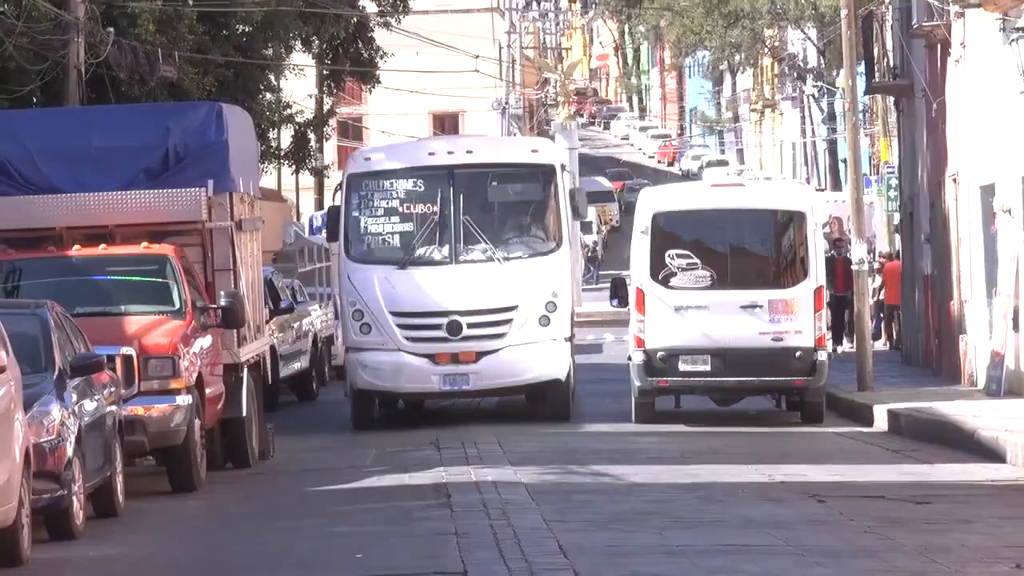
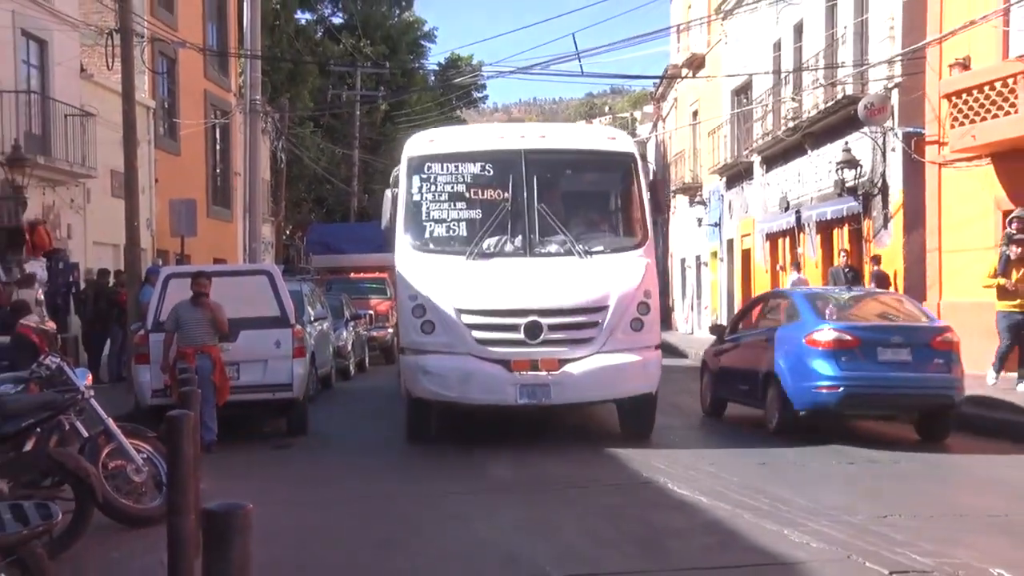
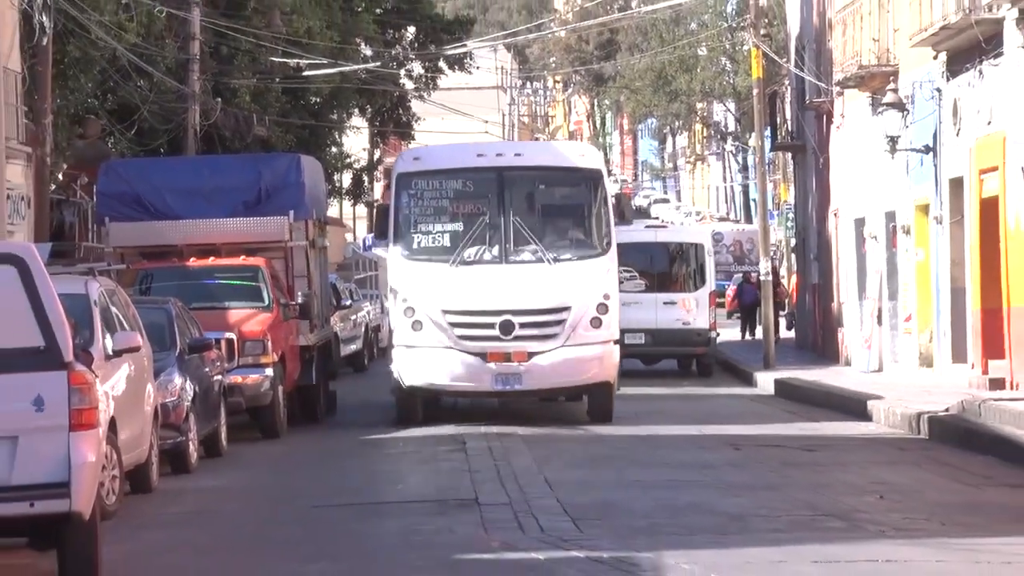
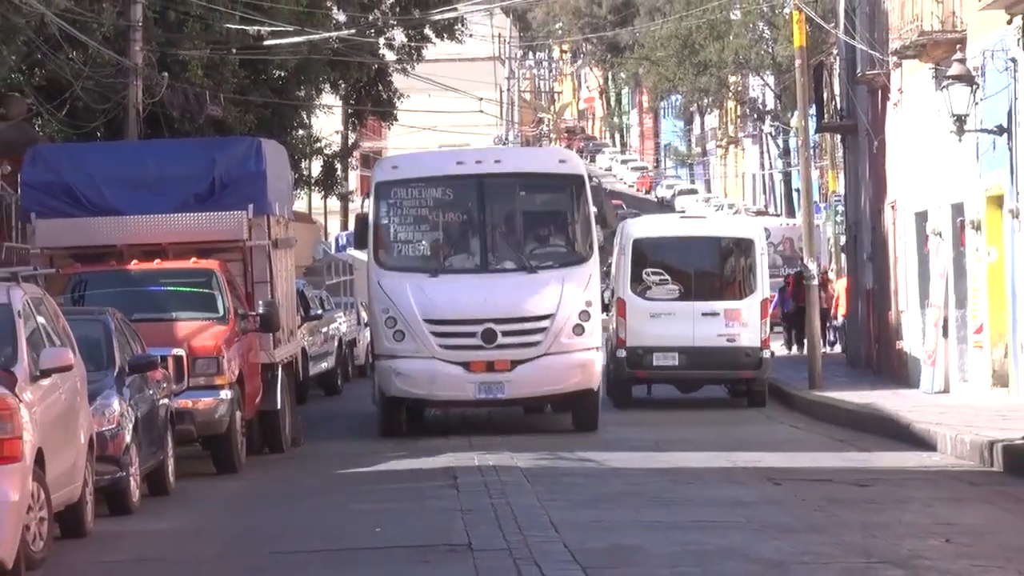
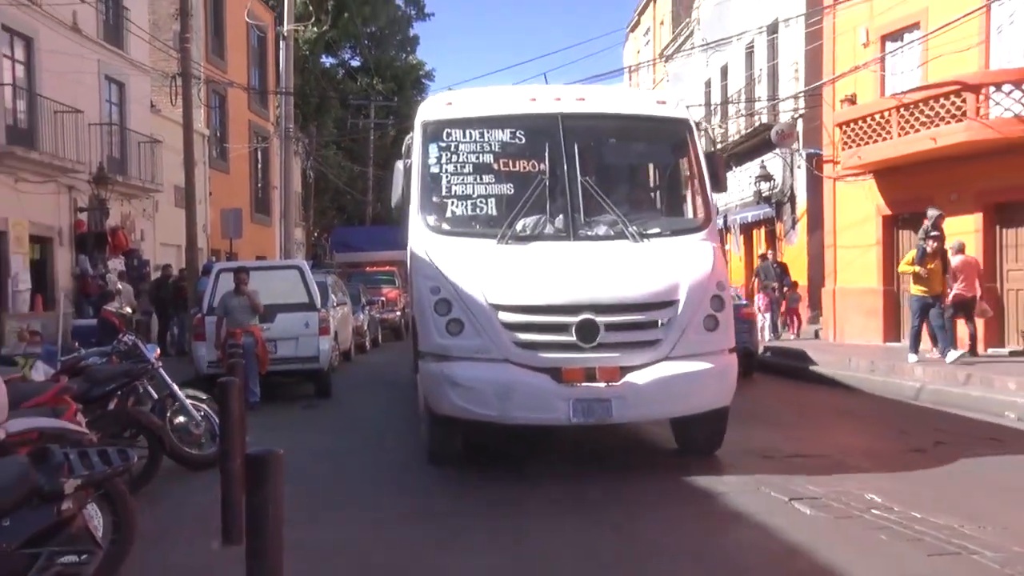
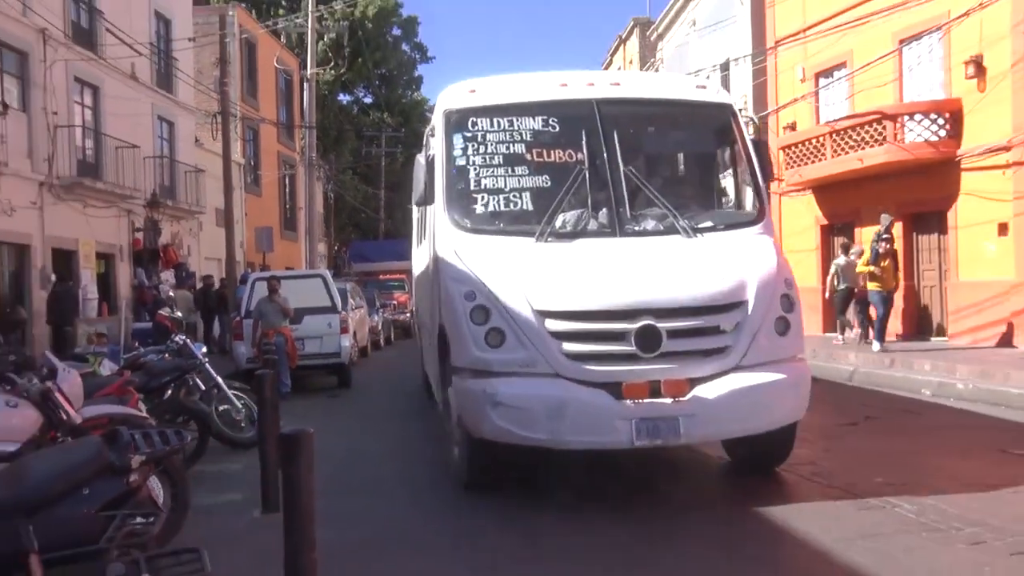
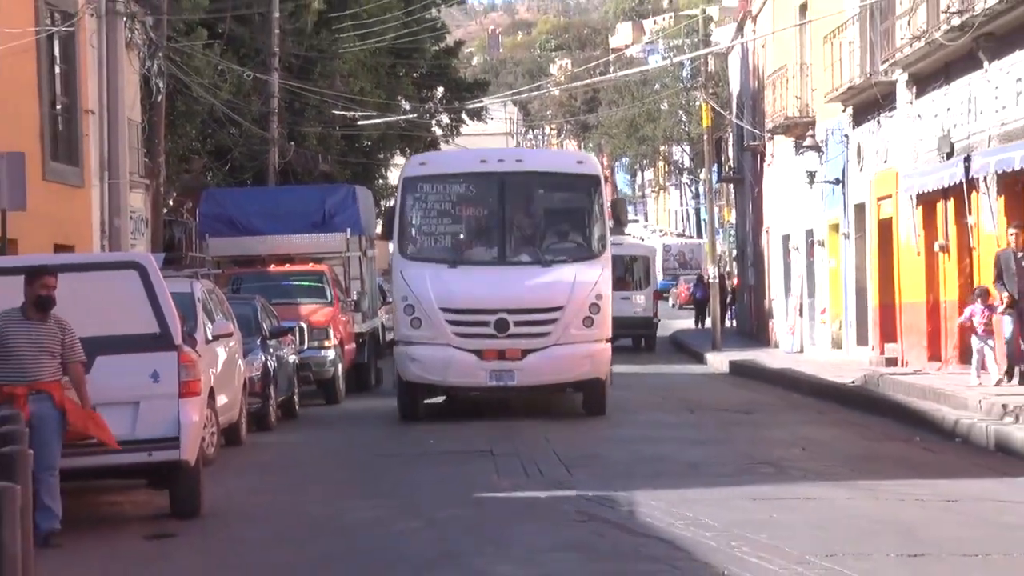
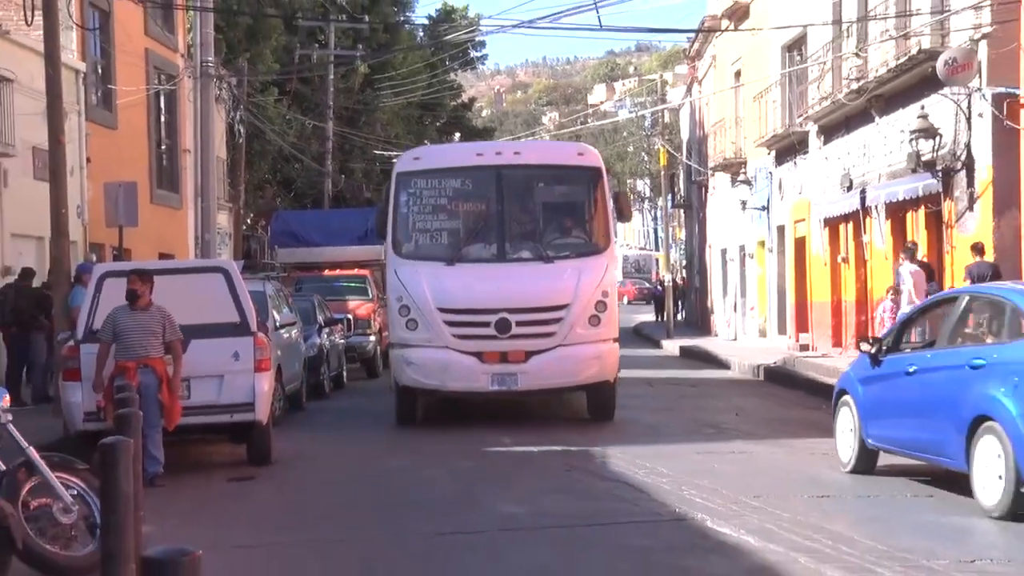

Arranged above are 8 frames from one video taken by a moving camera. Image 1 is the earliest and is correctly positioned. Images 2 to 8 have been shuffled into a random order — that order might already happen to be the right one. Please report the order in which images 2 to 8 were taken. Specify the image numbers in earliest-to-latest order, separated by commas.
4, 3, 7, 8, 2, 5, 6
